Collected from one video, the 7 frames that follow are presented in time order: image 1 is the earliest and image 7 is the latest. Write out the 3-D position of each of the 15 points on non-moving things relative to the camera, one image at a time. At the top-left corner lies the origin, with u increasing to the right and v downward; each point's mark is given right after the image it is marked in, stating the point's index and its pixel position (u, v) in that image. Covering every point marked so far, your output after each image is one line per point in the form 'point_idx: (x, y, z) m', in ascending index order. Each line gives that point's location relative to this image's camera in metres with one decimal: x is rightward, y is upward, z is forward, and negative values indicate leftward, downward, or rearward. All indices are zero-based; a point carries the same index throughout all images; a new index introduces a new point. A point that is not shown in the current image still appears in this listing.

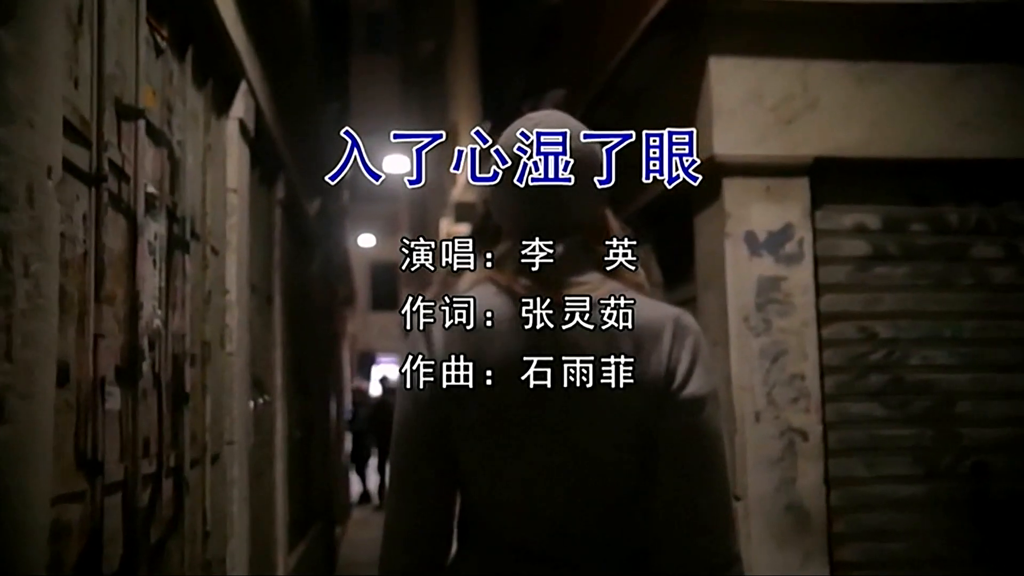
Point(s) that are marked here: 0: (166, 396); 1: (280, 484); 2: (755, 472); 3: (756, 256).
0: (-1.2, -0.4, +3.7) m
1: (-1.5, -1.3, +6.8) m
2: (+1.3, -1.0, +5.5) m
3: (+1.3, +0.2, +5.6) m
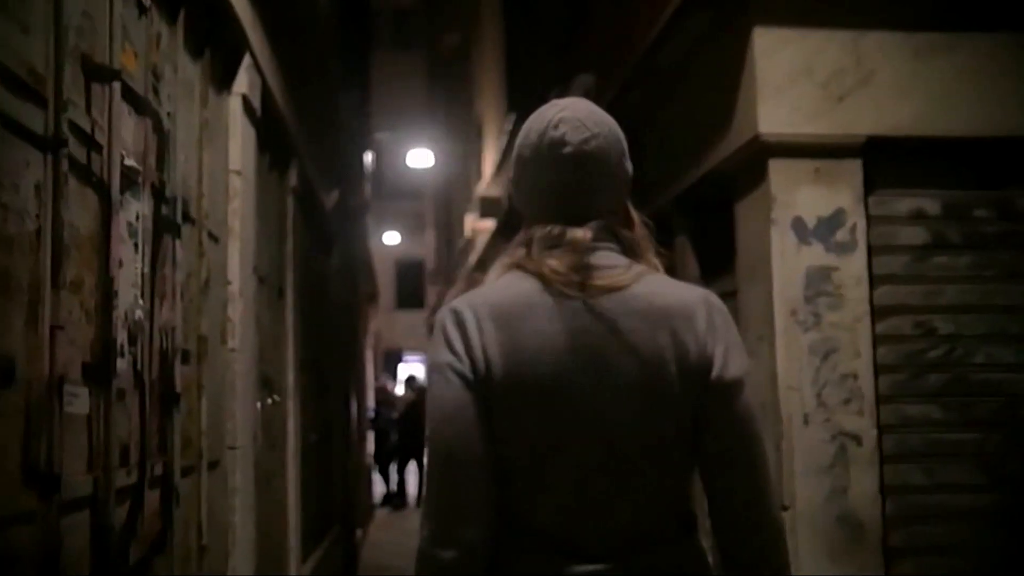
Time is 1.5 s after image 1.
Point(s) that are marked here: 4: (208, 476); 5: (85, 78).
0: (-1.1, -0.3, +3.4) m
1: (-1.4, -1.2, +6.4) m
2: (+1.4, -0.9, +5.0) m
3: (+1.4, +0.2, +5.2) m
4: (-1.2, -0.7, +4.2) m
5: (-1.1, +0.5, +2.6) m
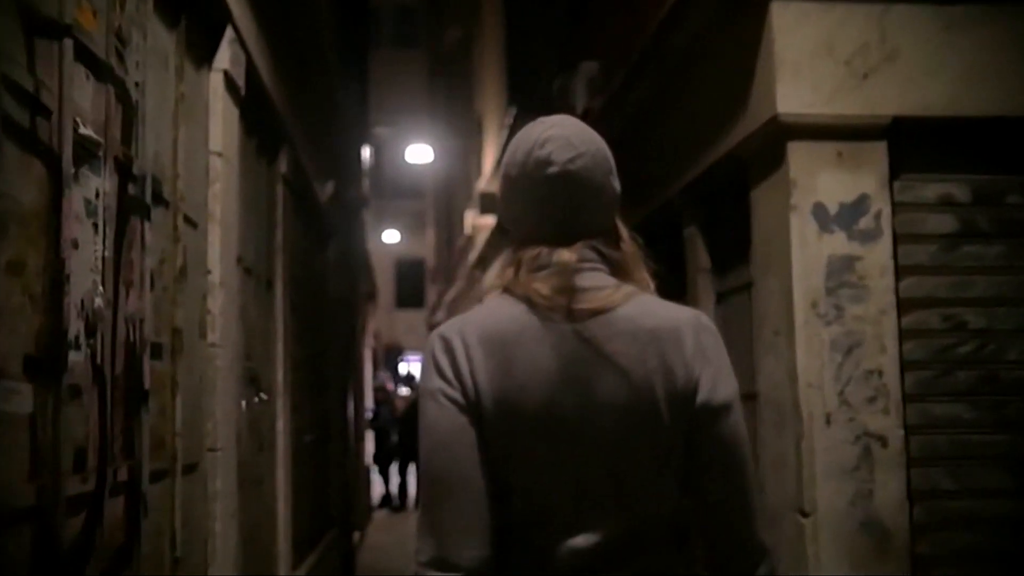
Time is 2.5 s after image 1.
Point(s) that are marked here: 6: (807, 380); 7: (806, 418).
0: (-1.1, -0.3, +3.0) m
1: (-1.4, -1.2, +6.1) m
2: (+1.4, -0.9, +4.7) m
3: (+1.4, +0.2, +4.8) m
4: (-1.2, -0.7, +3.8) m
5: (-1.1, +0.6, +2.3) m
6: (+1.3, -0.4, +4.8) m
7: (+1.3, -0.6, +4.7) m
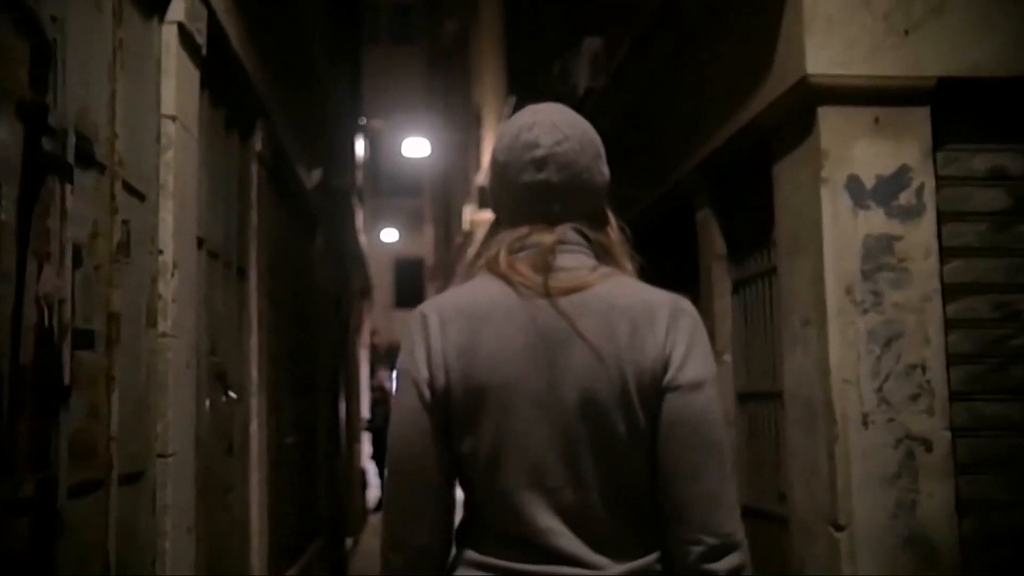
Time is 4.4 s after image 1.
0: (-1.2, -0.2, +2.5) m
1: (-1.4, -1.1, +5.6) m
2: (+1.4, -0.8, +4.2) m
3: (+1.4, +0.3, +4.3) m
4: (-1.2, -0.6, +3.3) m
5: (-1.1, +0.6, +1.8) m
6: (+1.3, -0.3, +4.2) m
7: (+1.3, -0.5, +4.2) m
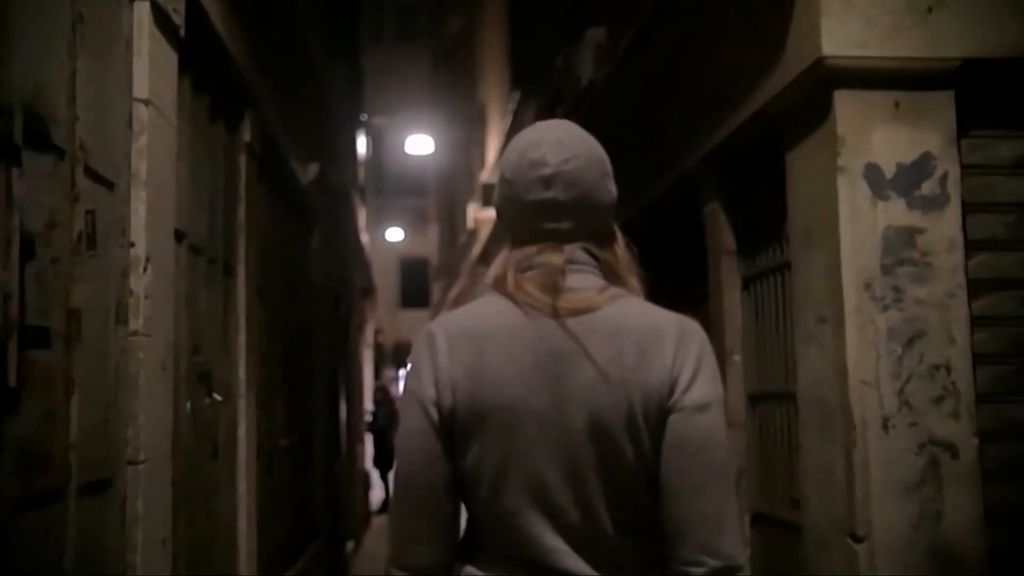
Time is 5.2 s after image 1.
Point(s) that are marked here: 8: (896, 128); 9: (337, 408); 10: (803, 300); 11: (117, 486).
0: (-1.2, -0.2, +2.2) m
1: (-1.4, -1.1, +5.3) m
2: (+1.4, -0.8, +3.9) m
3: (+1.4, +0.3, +4.0) m
4: (-1.2, -0.6, +3.1) m
5: (-1.1, +0.6, +1.5) m
6: (+1.3, -0.3, +4.0) m
7: (+1.3, -0.5, +3.9) m
8: (+1.5, +0.6, +4.1) m
9: (-1.9, -1.3, +11.2) m
10: (+1.2, 0.0, +4.5) m
11: (-1.3, -0.6, +3.3) m
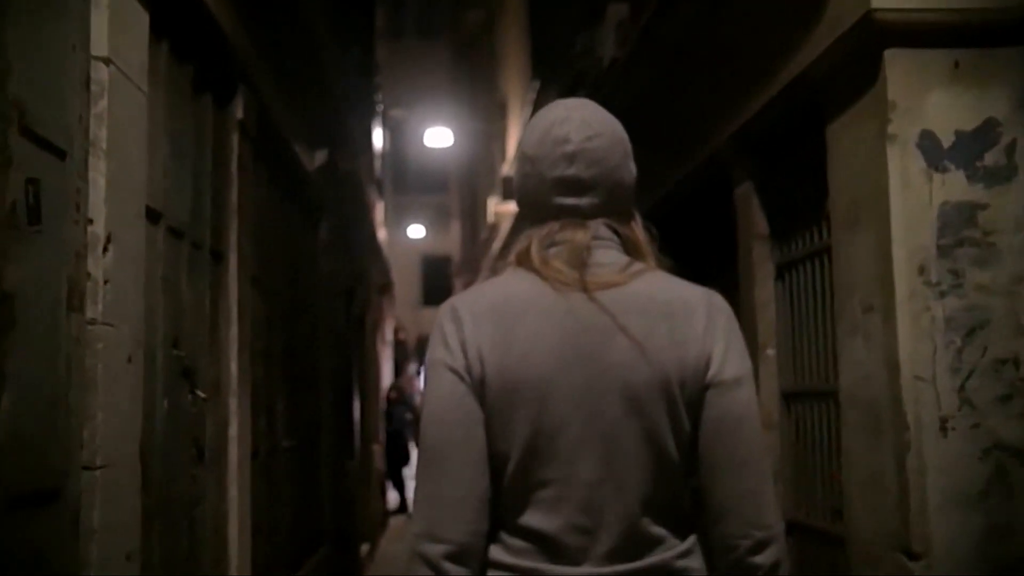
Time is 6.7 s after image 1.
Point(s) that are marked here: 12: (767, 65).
0: (-1.2, -0.2, +1.8) m
1: (-1.3, -1.1, +4.9) m
2: (+1.4, -0.7, +3.4) m
3: (+1.4, +0.4, +3.6) m
4: (-1.2, -0.6, +2.6) m
5: (-1.1, +0.7, +1.1) m
6: (+1.3, -0.3, +3.5) m
7: (+1.3, -0.4, +3.5) m
8: (+1.5, +0.7, +3.6) m
9: (-1.7, -1.2, +10.8) m
10: (+1.3, 0.0, +4.0) m
11: (-1.2, -0.6, +2.9) m
12: (+1.1, +1.0, +4.7) m
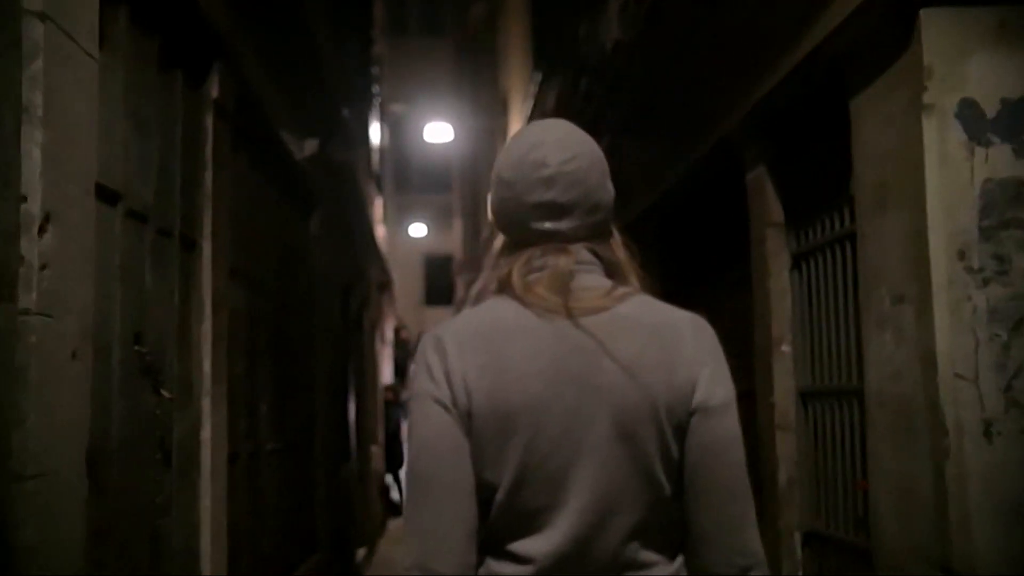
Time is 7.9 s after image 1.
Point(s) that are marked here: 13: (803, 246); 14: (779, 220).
0: (-1.2, -0.1, +1.5) m
1: (-1.3, -1.0, +4.6) m
2: (+1.4, -0.7, +3.0) m
3: (+1.4, +0.4, +3.2) m
4: (-1.3, -0.5, +2.3) m
5: (-1.2, +0.7, +0.7) m
6: (+1.3, -0.2, +3.1) m
7: (+1.3, -0.4, +3.1) m
8: (+1.5, +0.7, +3.2) m
9: (-1.7, -1.2, +10.5) m
10: (+1.2, 0.0, +3.6) m
11: (-1.3, -0.5, +2.6) m
12: (+1.1, +1.0, +4.4) m
13: (+1.3, +0.2, +4.7) m
14: (+1.2, +0.3, +4.9) m
